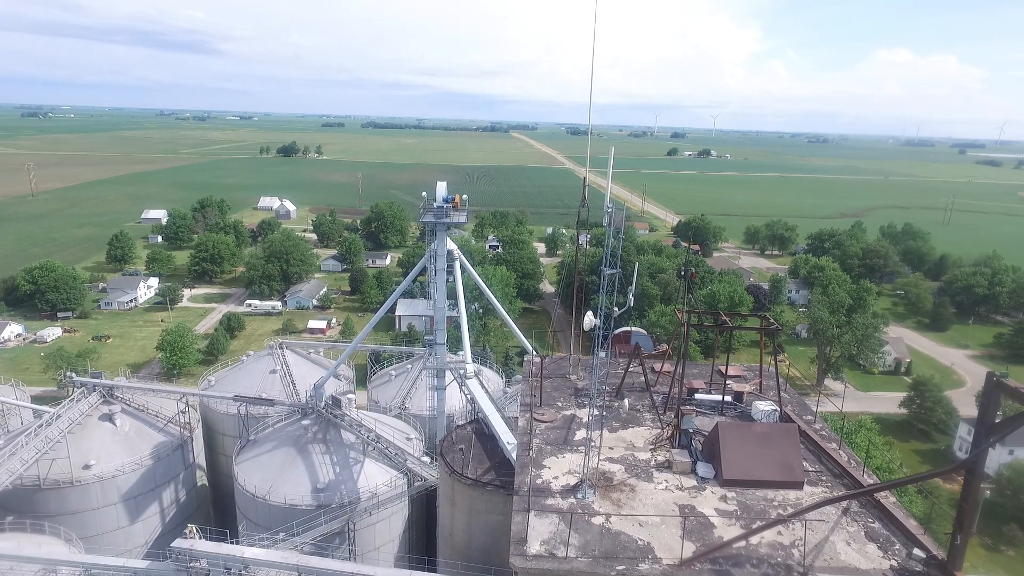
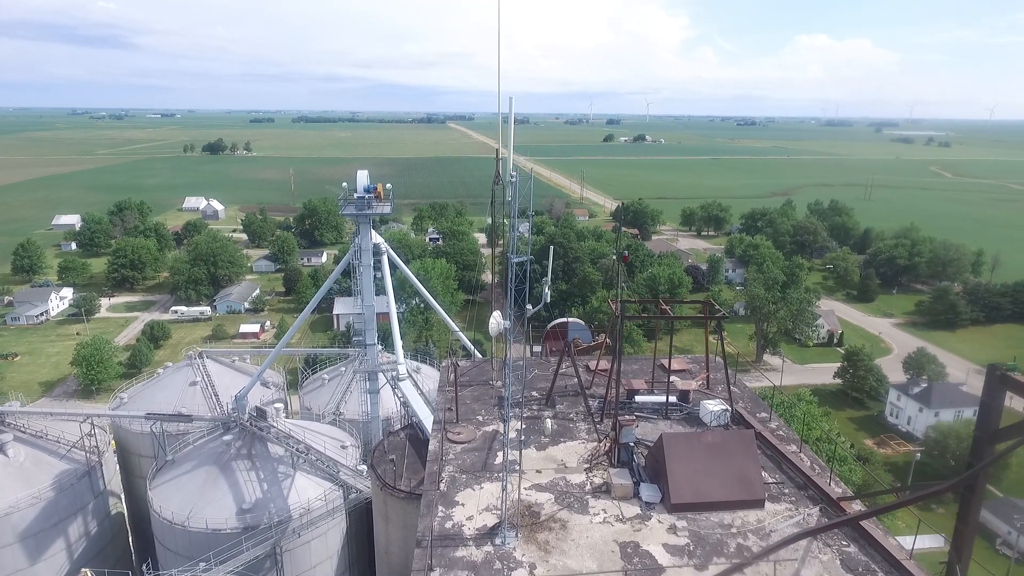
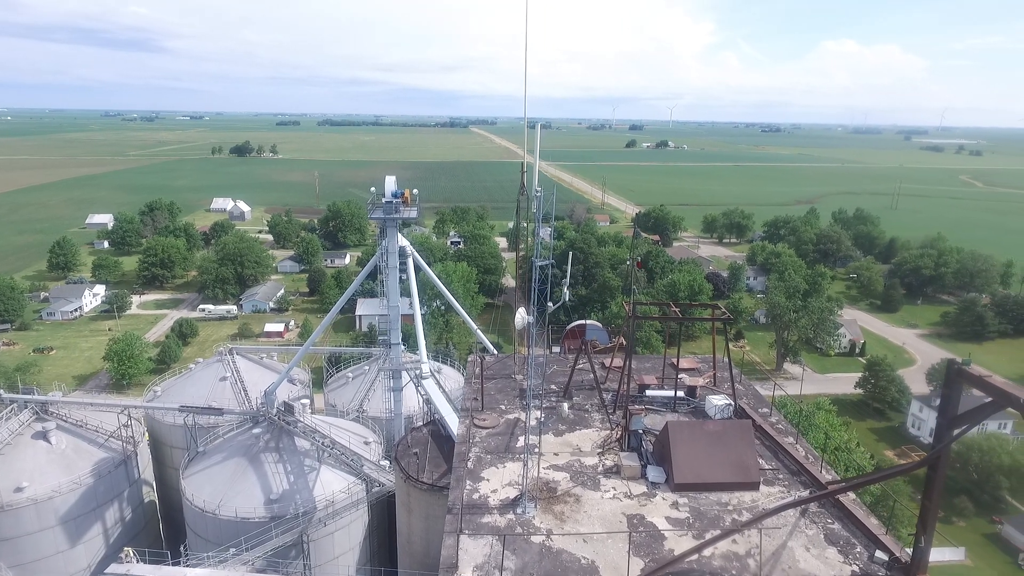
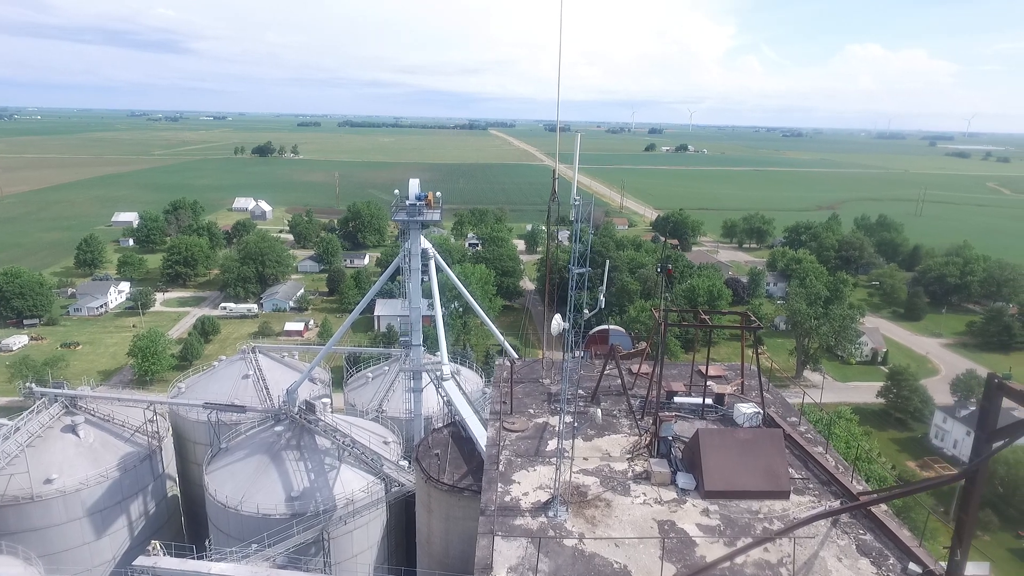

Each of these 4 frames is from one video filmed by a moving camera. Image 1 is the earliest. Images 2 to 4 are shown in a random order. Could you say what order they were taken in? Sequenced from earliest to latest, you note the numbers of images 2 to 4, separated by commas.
4, 3, 2
